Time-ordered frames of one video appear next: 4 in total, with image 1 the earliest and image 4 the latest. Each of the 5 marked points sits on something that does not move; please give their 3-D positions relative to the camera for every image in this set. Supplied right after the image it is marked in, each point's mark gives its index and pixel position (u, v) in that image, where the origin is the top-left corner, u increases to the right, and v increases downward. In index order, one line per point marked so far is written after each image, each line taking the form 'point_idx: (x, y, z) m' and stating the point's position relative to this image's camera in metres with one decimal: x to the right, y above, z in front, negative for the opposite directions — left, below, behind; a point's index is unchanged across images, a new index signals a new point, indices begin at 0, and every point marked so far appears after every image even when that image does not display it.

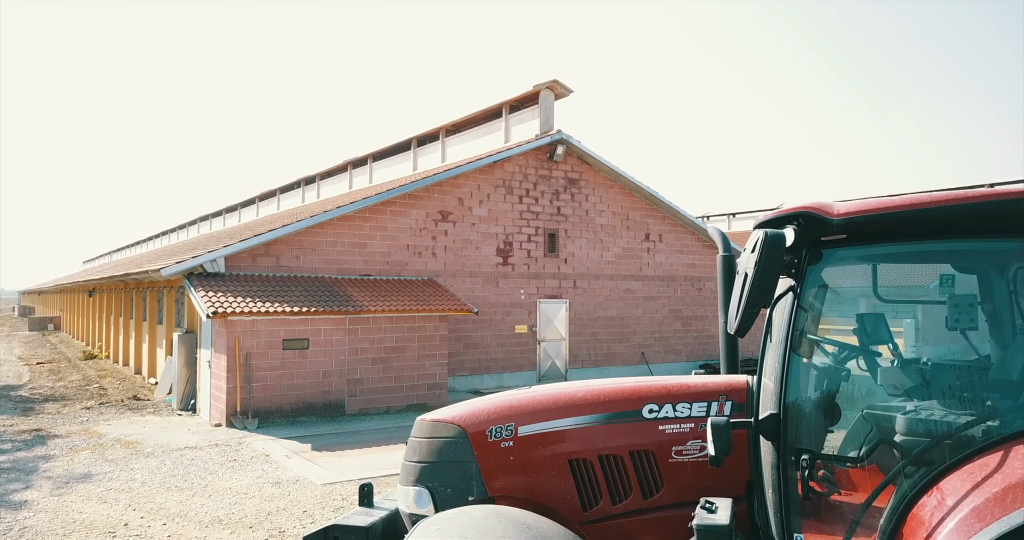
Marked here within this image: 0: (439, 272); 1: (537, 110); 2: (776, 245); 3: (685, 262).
0: (-1.5, 0.0, +14.9) m
1: (+0.6, +3.9, +16.9) m
2: (+0.9, +0.1, +2.5) m
3: (+4.6, +0.2, +18.6) m
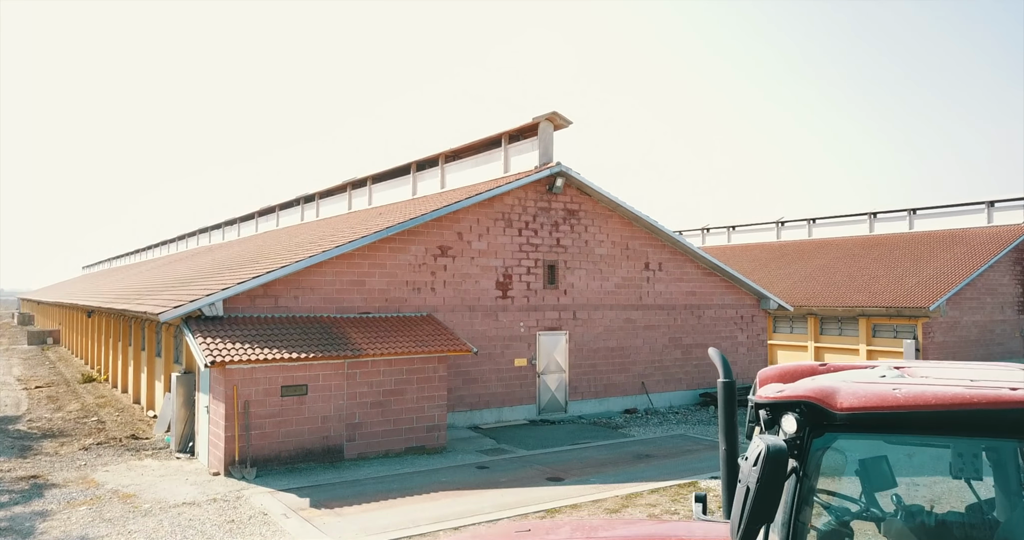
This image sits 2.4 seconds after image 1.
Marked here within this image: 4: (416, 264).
0: (-1.6, -0.8, +14.8) m
1: (+0.6, +3.1, +16.9) m
2: (+0.9, -0.7, +2.4) m
3: (+4.6, -0.5, +18.6) m
4: (-2.0, +0.1, +14.6) m
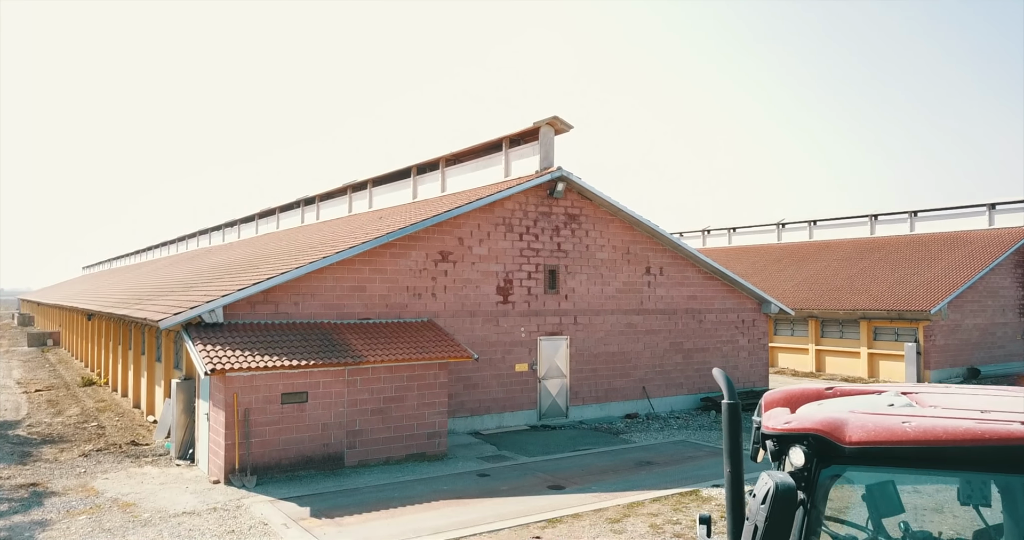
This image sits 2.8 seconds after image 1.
0: (-1.5, -0.9, +14.8) m
1: (+0.6, +3.0, +16.9) m
2: (+0.9, -0.8, +2.4) m
3: (+4.6, -0.6, +18.5) m
4: (-2.0, 0.0, +14.5) m
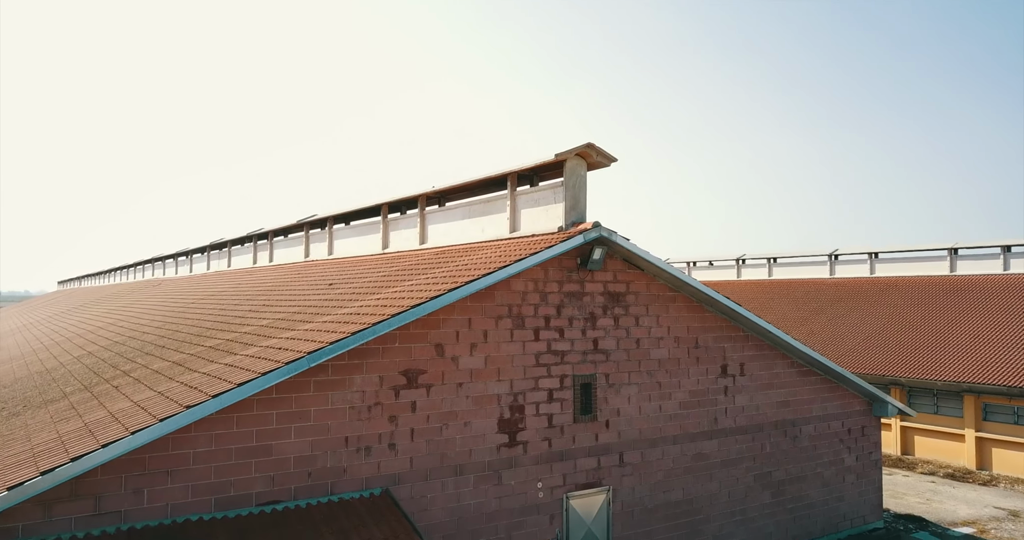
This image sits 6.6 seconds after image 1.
0: (-1.4, -2.6, +8.9) m
1: (+0.8, +1.3, +11.0) m
2: (+1.1, -2.4, -3.5) m
3: (+4.7, -2.4, +12.6) m
4: (-1.8, -1.7, +8.6) m
